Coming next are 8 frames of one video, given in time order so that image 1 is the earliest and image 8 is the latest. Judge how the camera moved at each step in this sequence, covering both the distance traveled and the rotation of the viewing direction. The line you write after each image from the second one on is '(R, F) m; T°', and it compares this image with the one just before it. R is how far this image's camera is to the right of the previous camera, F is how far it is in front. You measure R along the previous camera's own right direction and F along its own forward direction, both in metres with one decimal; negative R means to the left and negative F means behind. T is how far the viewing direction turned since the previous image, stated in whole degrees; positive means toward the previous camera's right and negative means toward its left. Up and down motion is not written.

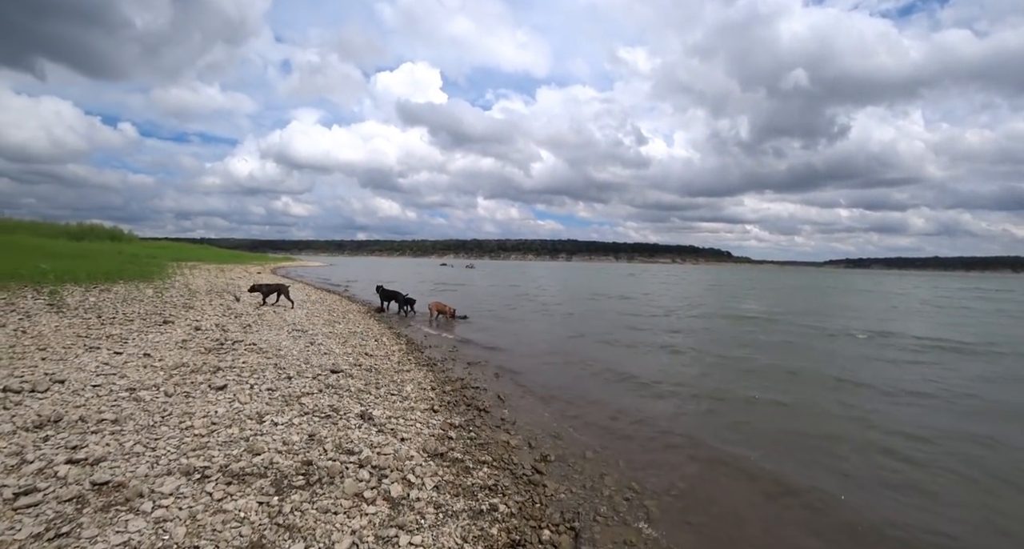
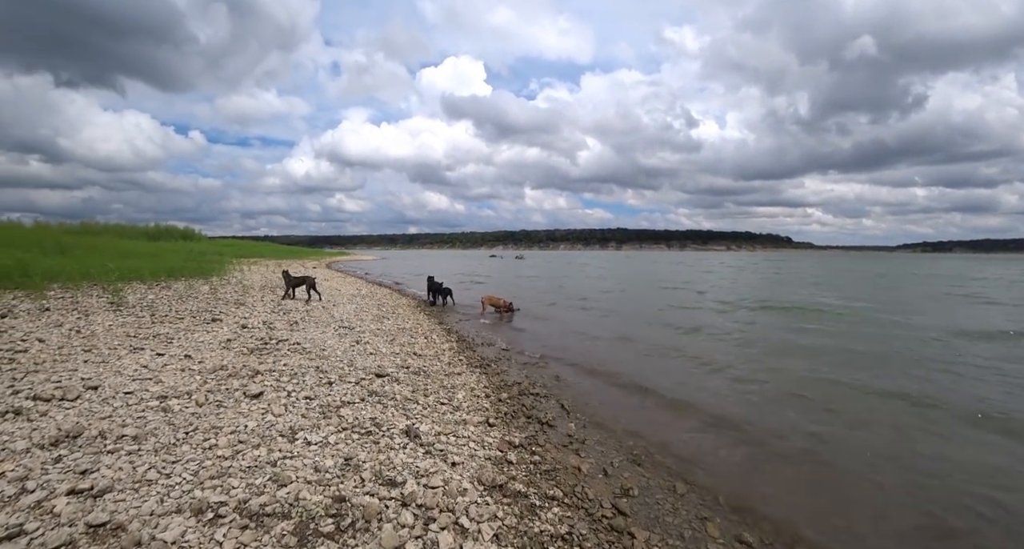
(-0.3, +1.4) m; -6°
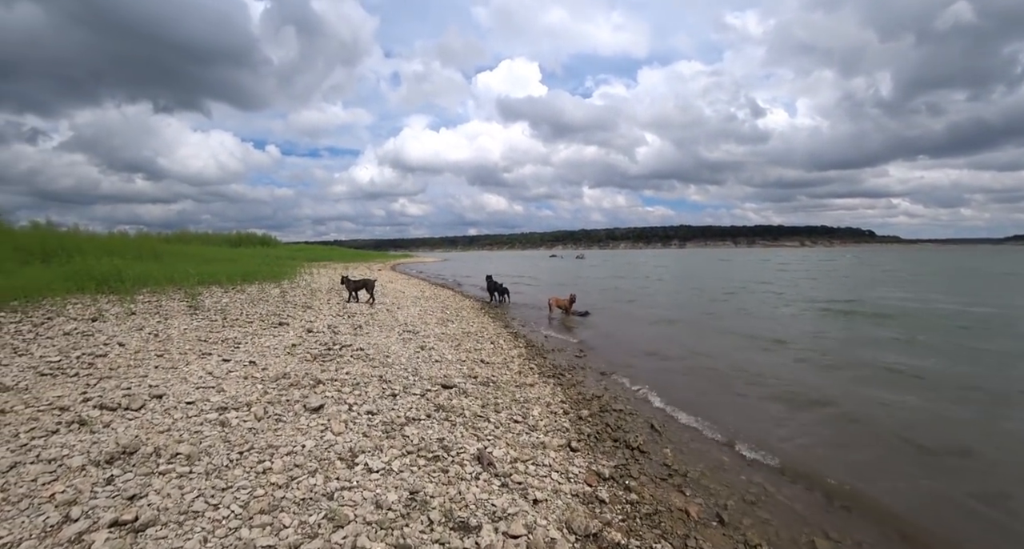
(-0.4, +1.1) m; -7°
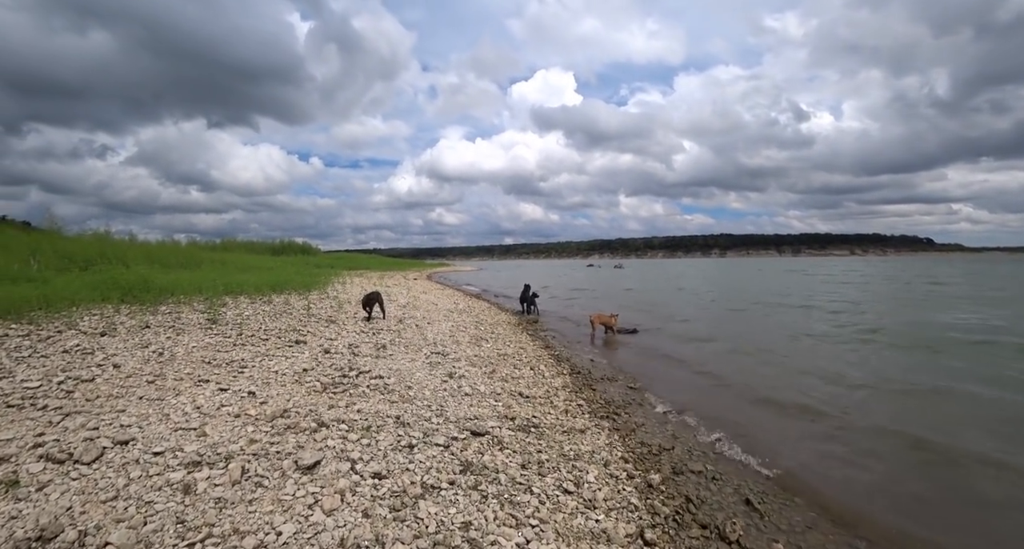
(-0.2, +1.8) m; -4°
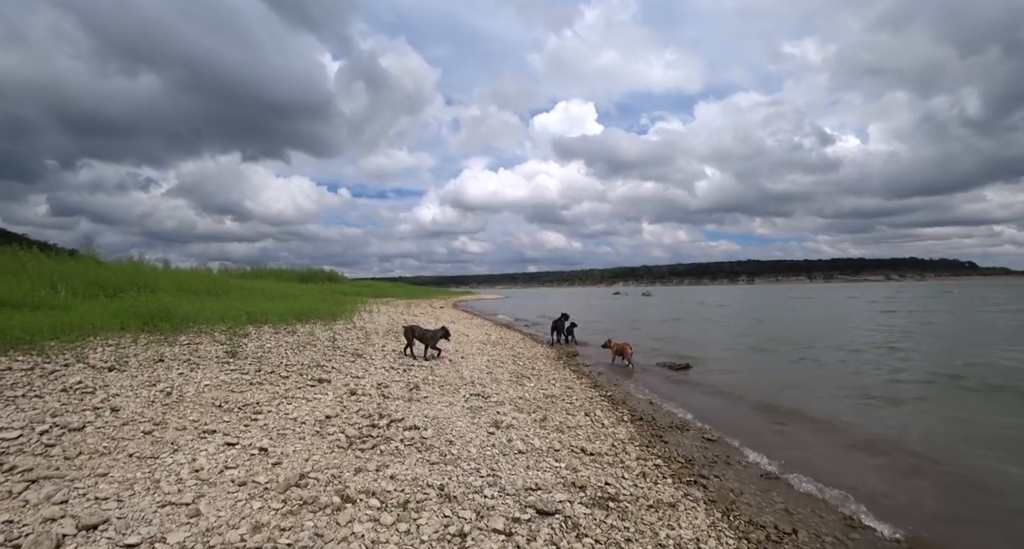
(-0.7, +1.5) m; -3°
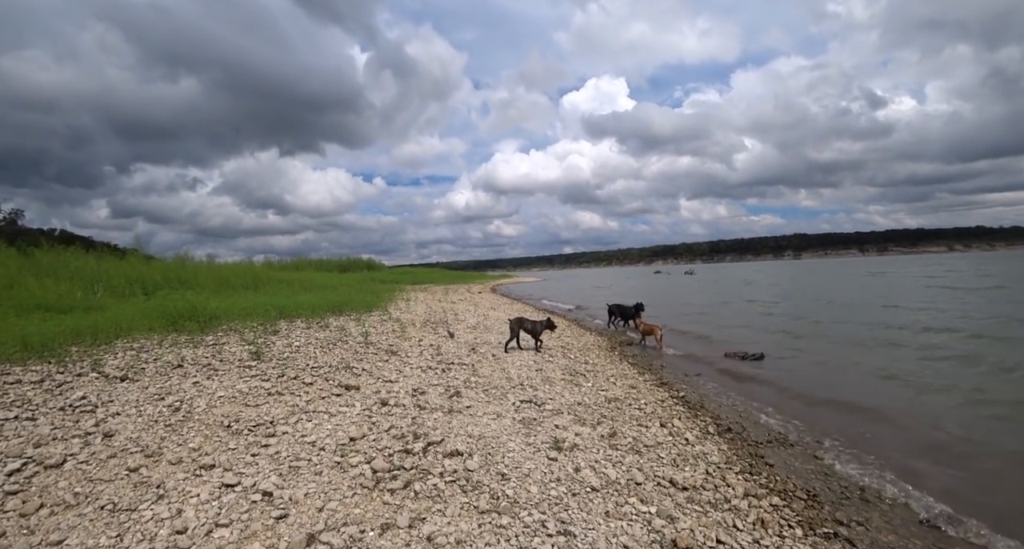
(-0.4, +1.8) m; -4°
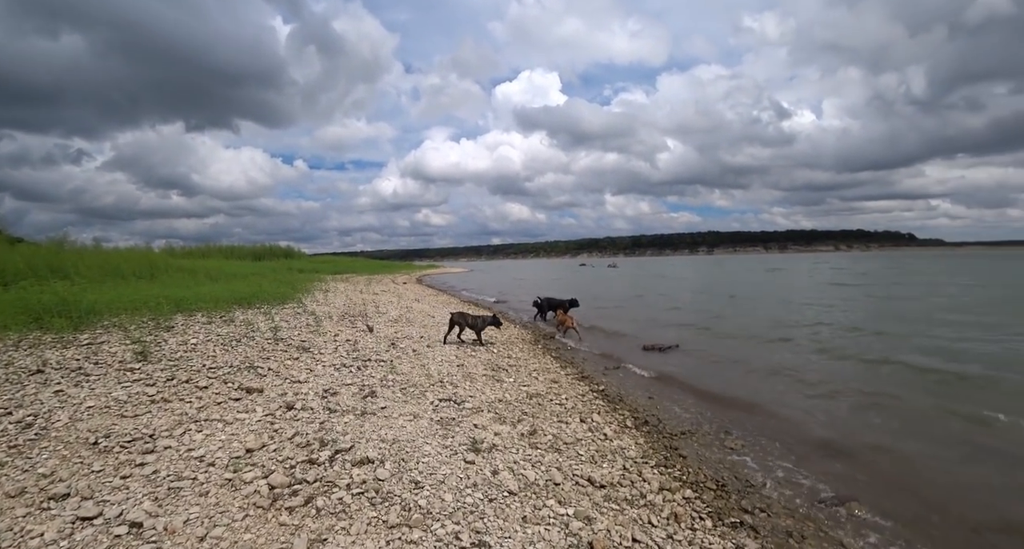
(+0.2, +0.3) m; +9°
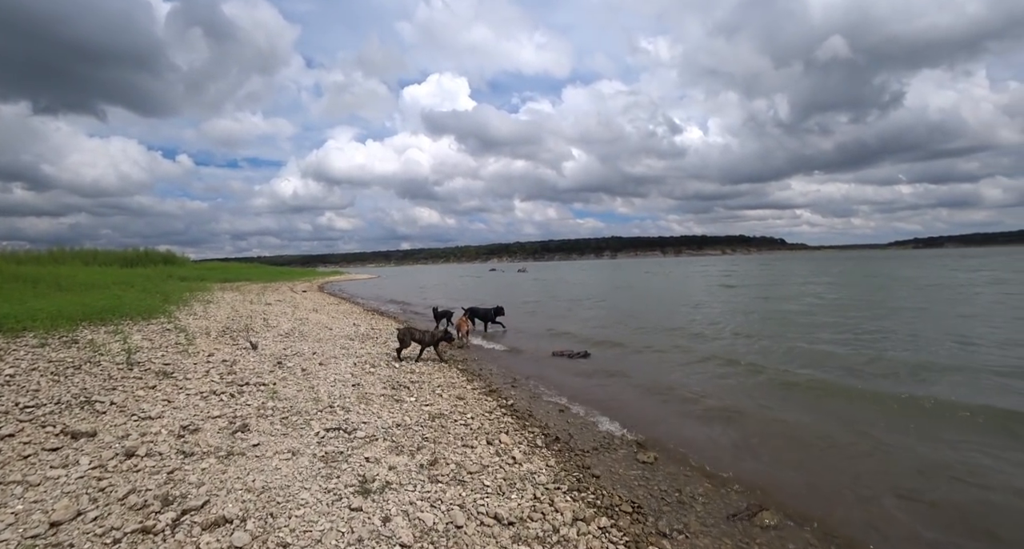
(+0.2, +0.7) m; +11°
